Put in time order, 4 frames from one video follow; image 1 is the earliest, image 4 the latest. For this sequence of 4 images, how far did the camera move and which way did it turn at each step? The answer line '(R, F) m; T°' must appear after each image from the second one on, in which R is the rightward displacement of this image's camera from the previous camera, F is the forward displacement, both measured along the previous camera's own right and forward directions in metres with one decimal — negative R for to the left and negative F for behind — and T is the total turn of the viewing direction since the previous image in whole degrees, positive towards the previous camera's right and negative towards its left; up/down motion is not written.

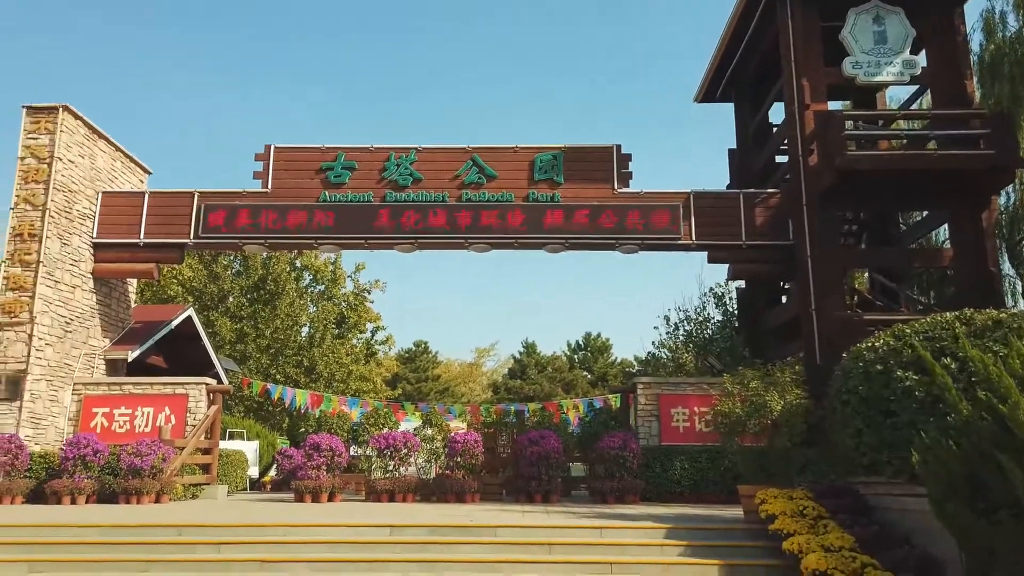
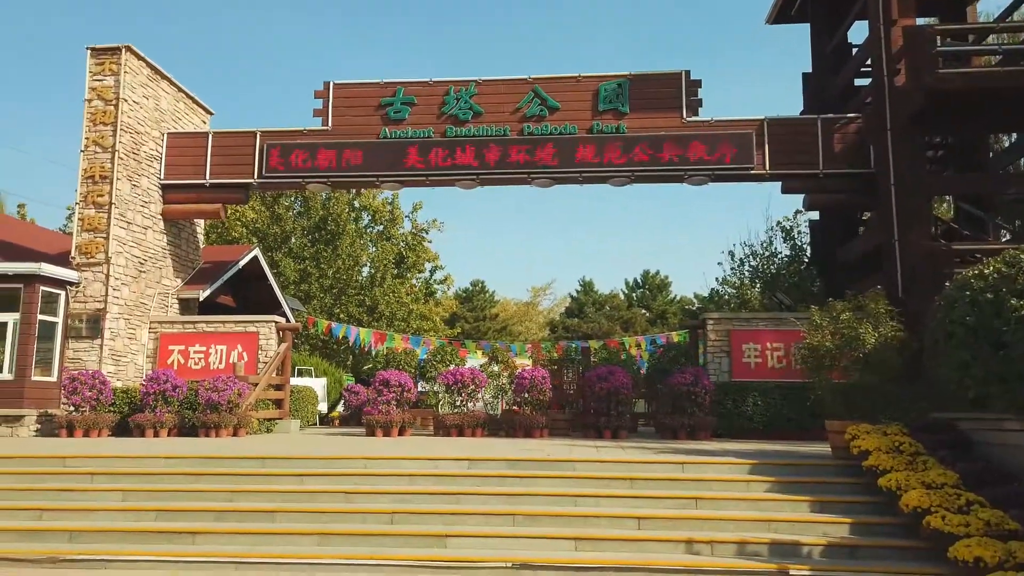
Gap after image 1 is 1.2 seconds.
(-0.2, +0.2) m; -4°
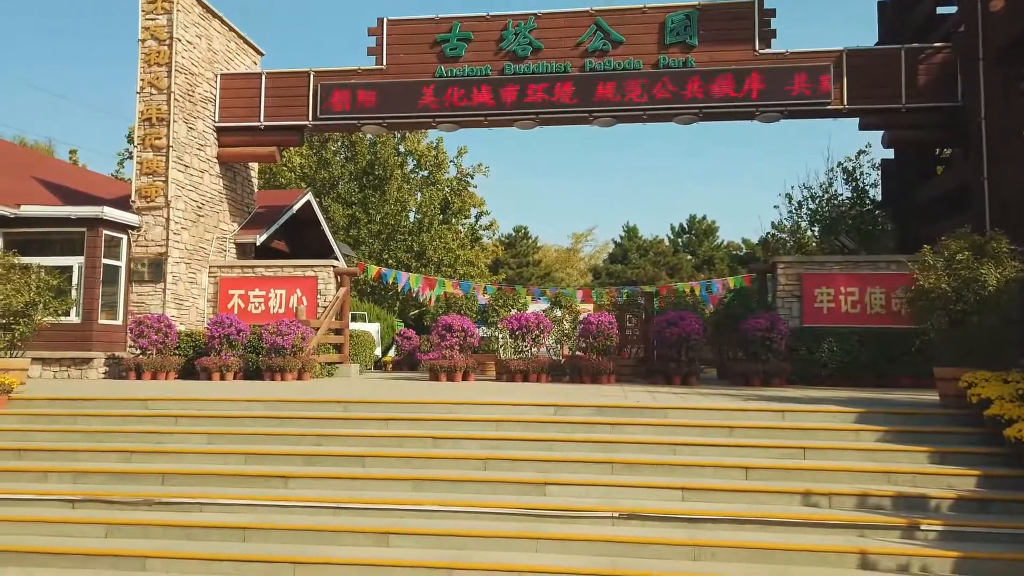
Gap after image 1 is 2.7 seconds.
(-0.5, +0.3) m; -3°
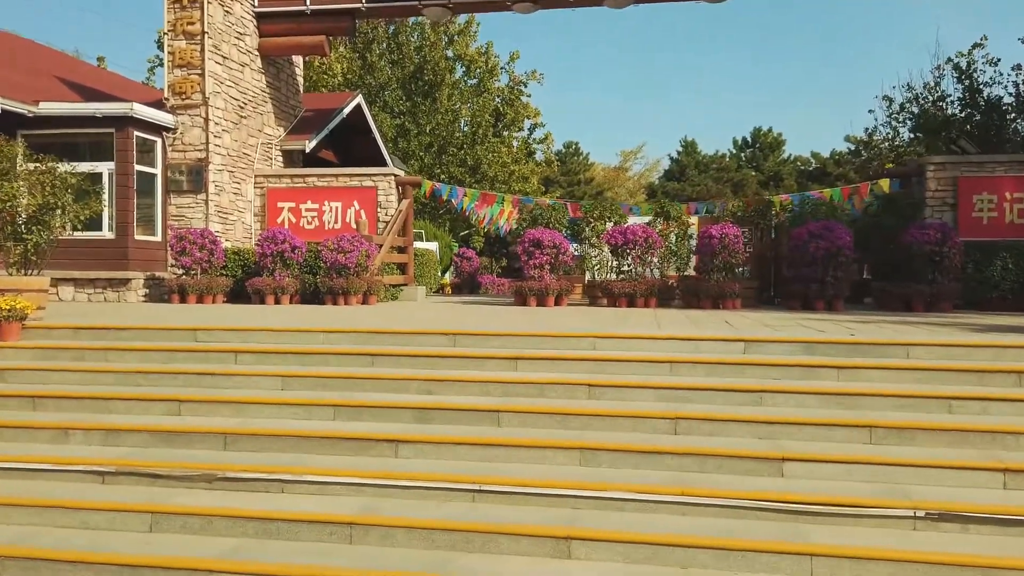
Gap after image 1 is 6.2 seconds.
(-0.9, +1.8) m; -3°
